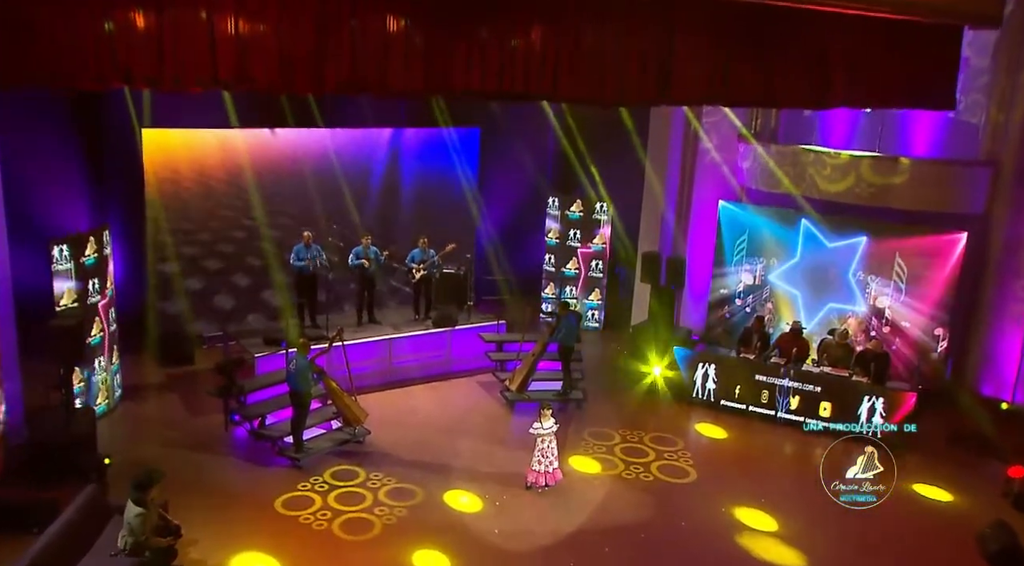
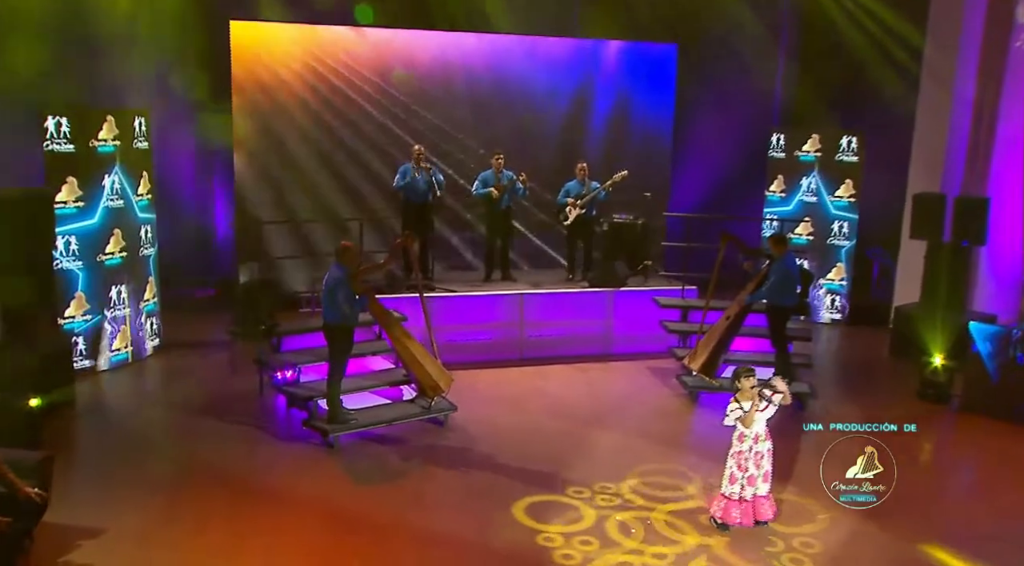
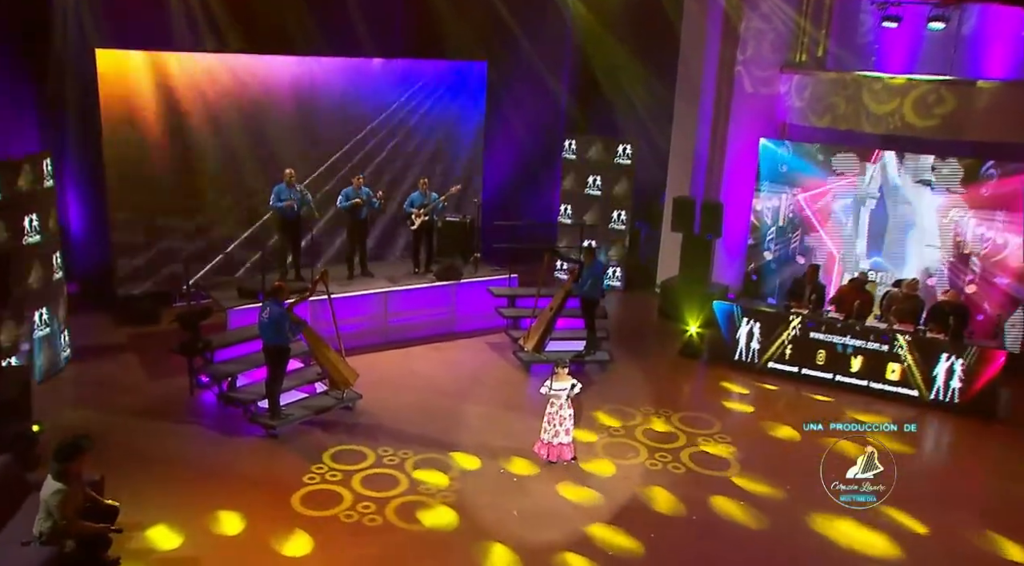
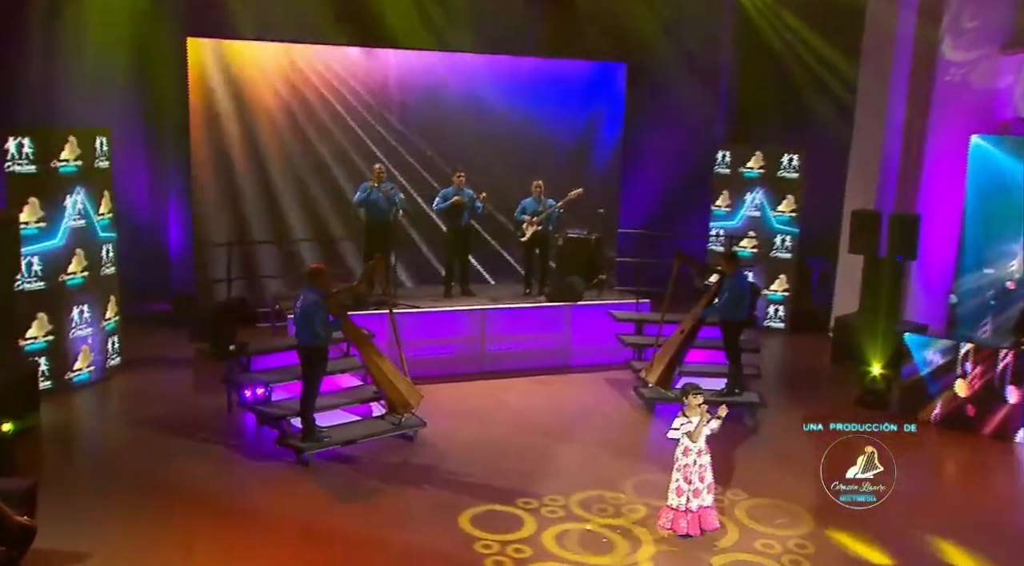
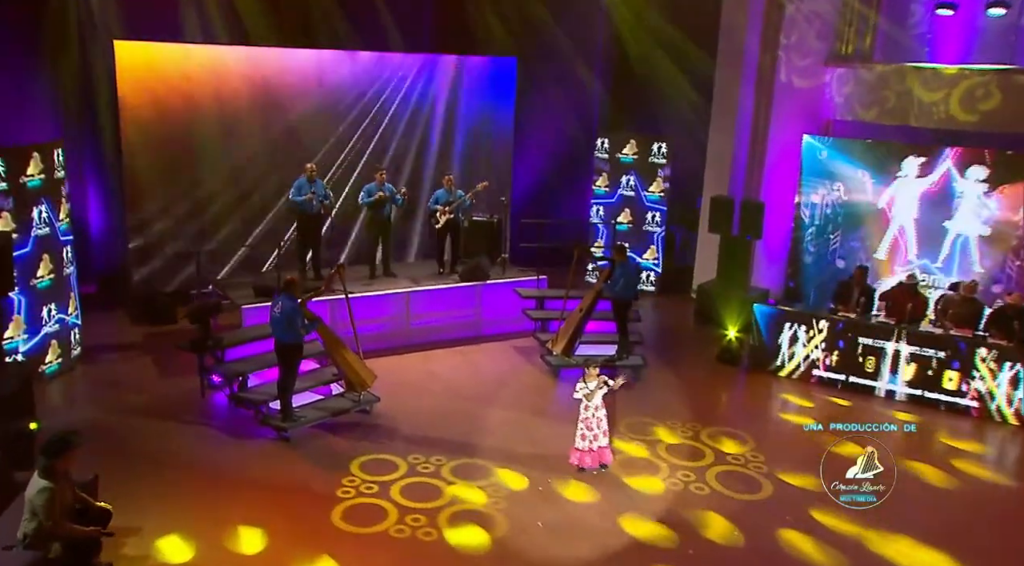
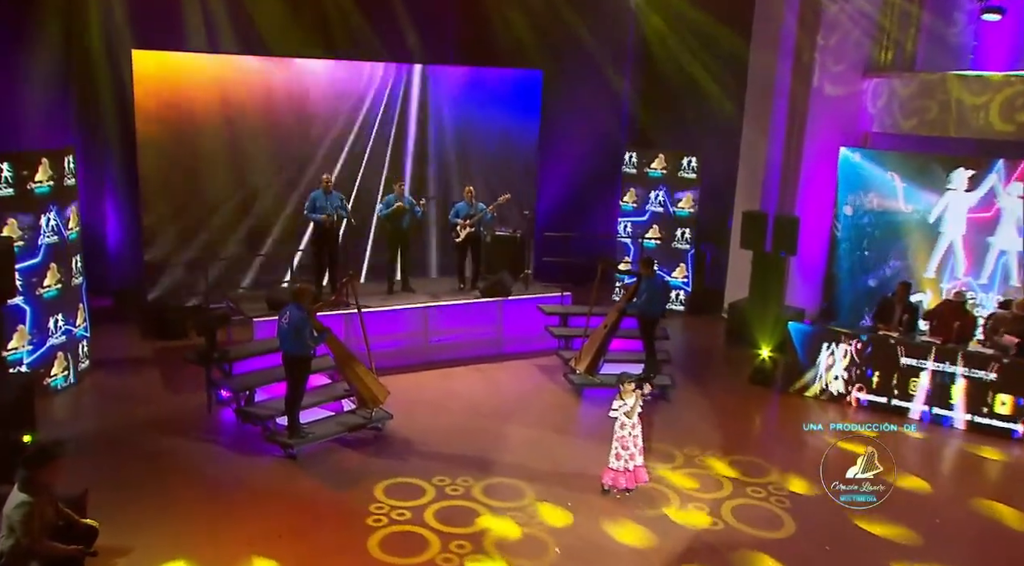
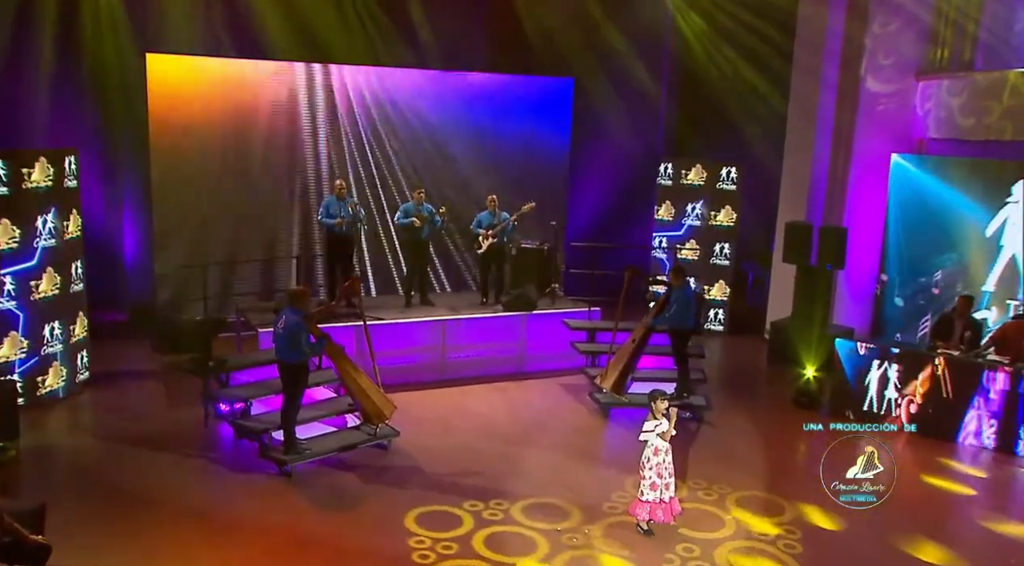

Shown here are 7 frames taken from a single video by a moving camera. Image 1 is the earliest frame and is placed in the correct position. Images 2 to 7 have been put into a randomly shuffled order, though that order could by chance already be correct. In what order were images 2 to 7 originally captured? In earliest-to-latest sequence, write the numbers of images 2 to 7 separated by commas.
3, 5, 6, 7, 4, 2
